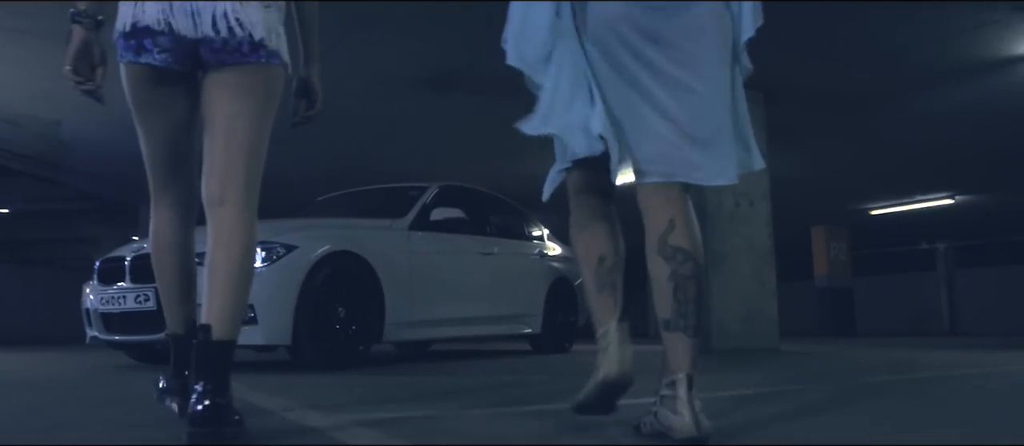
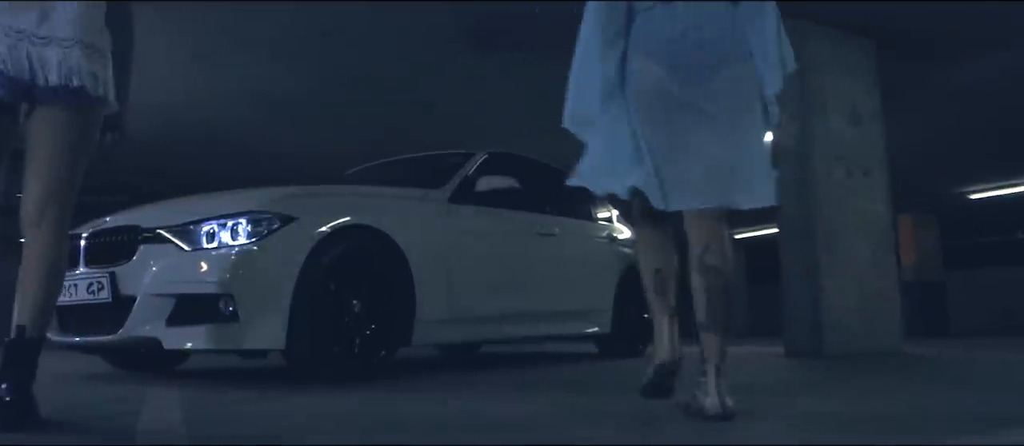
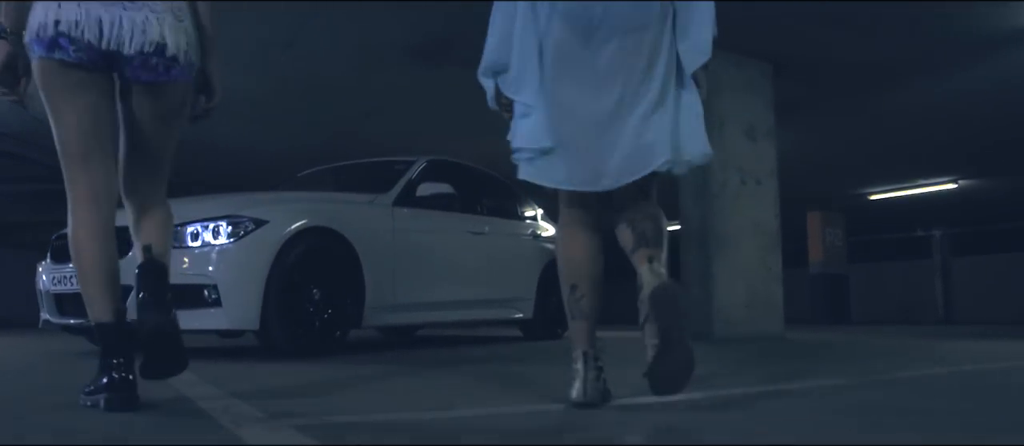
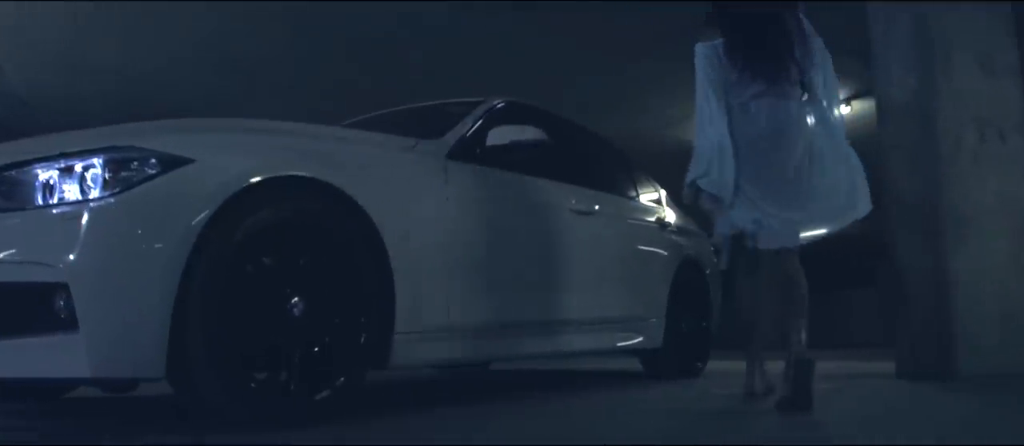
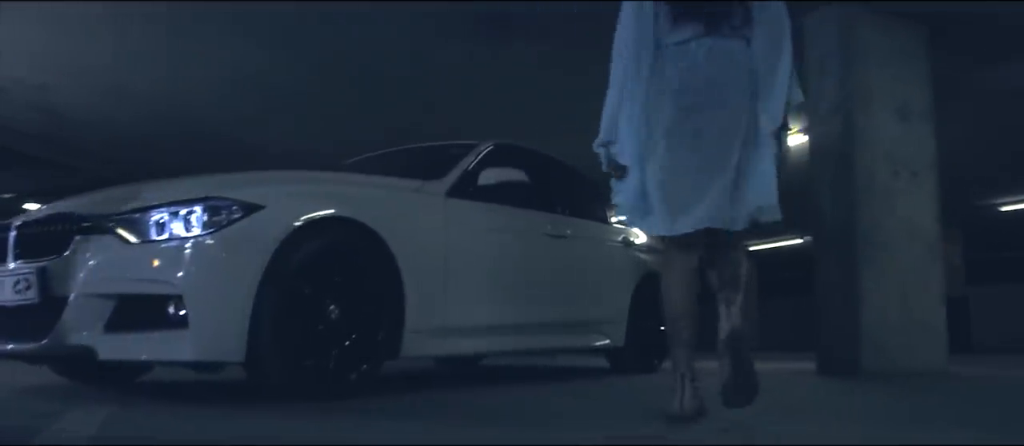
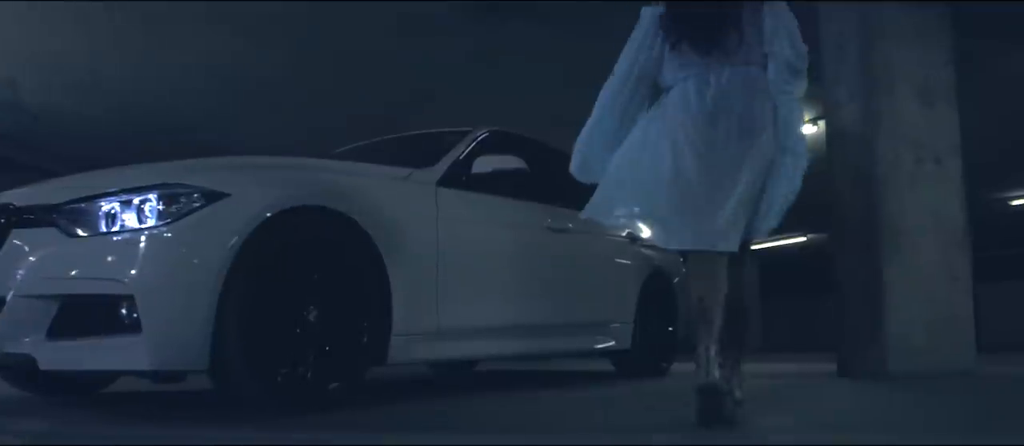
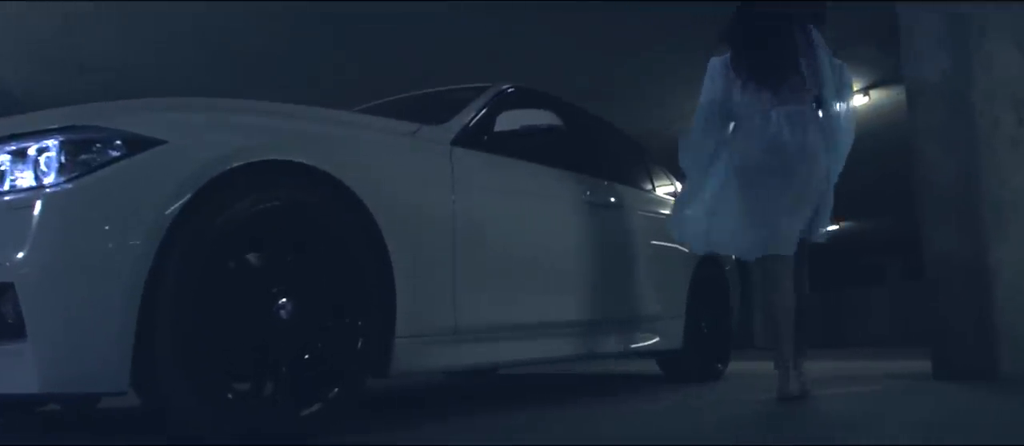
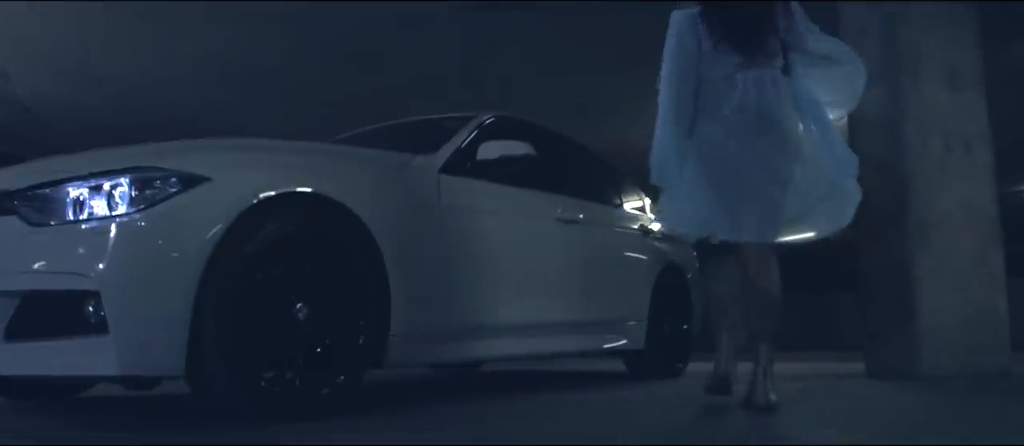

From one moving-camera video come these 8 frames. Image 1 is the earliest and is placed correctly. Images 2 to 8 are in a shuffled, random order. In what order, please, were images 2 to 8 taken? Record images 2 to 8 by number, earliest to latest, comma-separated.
3, 2, 5, 6, 8, 4, 7
